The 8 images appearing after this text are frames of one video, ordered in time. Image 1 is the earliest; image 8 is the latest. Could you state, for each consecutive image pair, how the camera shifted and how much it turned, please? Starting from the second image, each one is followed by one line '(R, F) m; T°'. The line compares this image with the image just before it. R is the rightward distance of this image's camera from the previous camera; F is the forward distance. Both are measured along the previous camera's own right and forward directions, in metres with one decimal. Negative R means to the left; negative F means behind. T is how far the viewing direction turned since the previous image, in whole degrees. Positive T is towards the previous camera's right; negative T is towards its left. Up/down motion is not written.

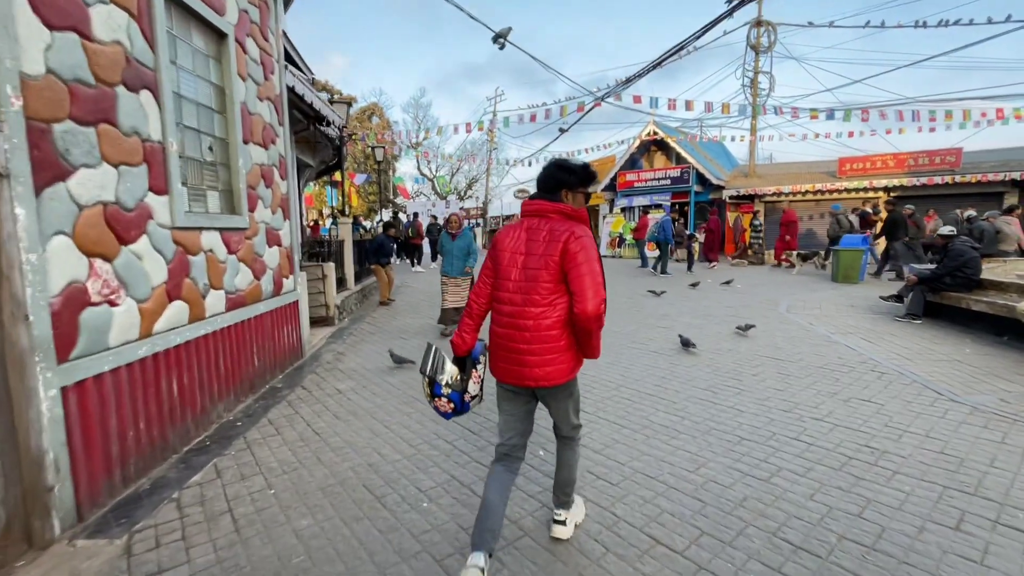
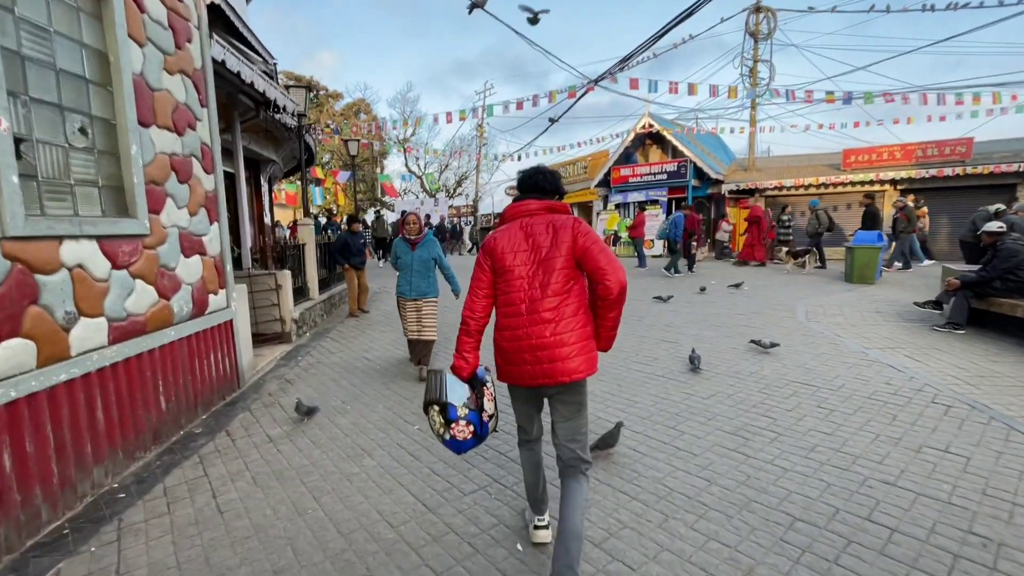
(+0.2, +1.0) m; +1°
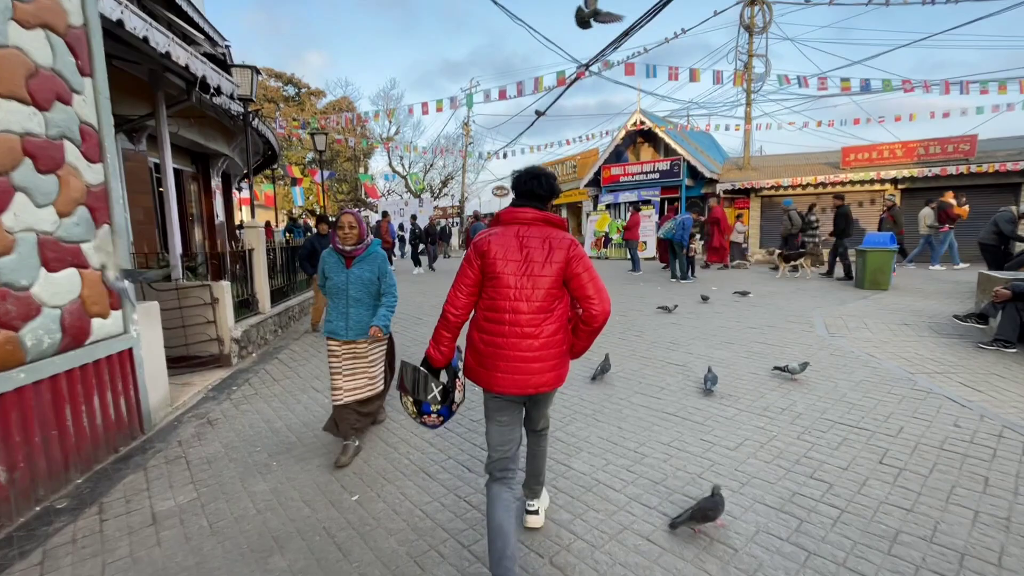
(+0.1, +1.0) m; +1°
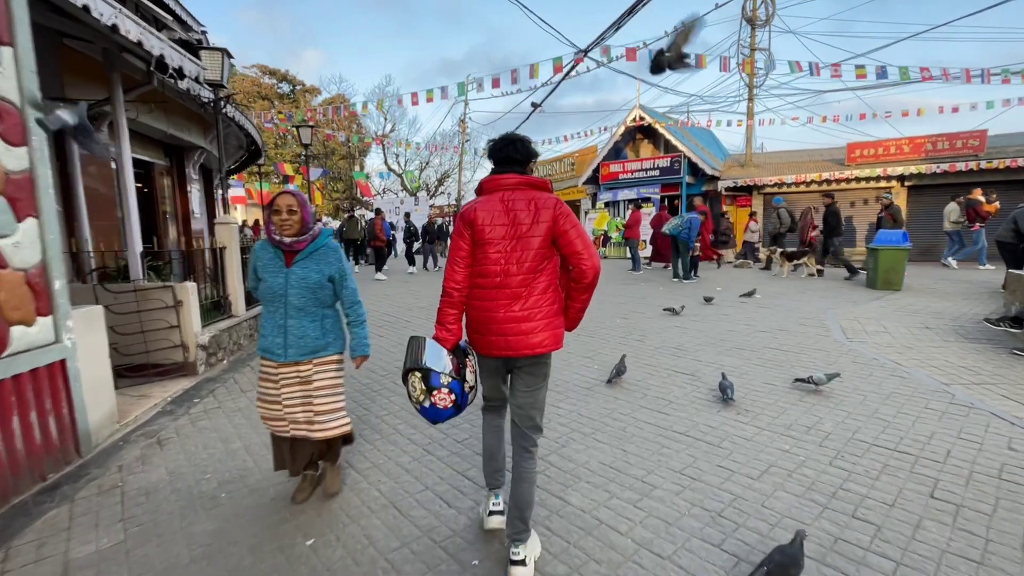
(+0.1, +0.5) m; 0°
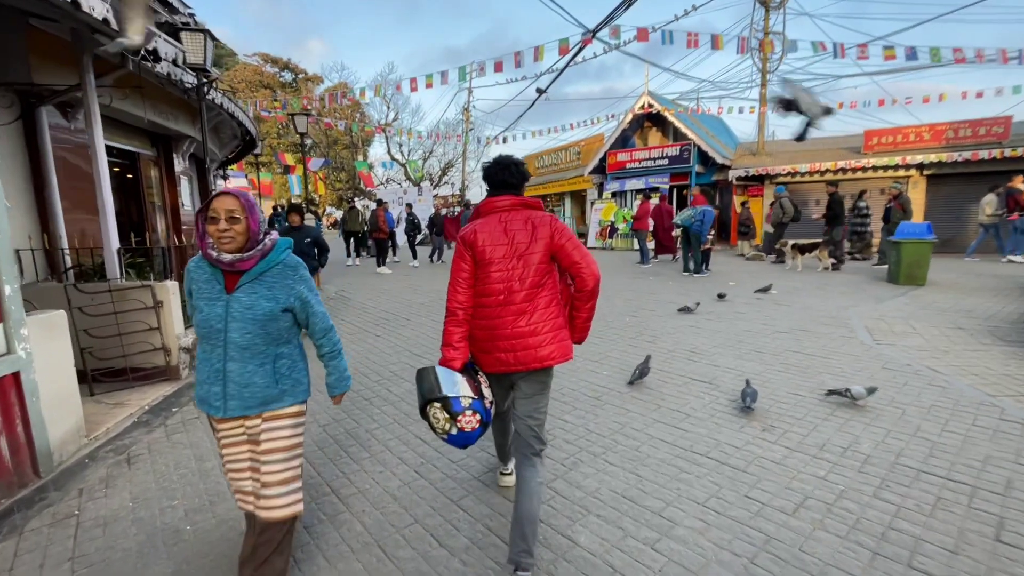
(0.0, +0.4) m; -1°
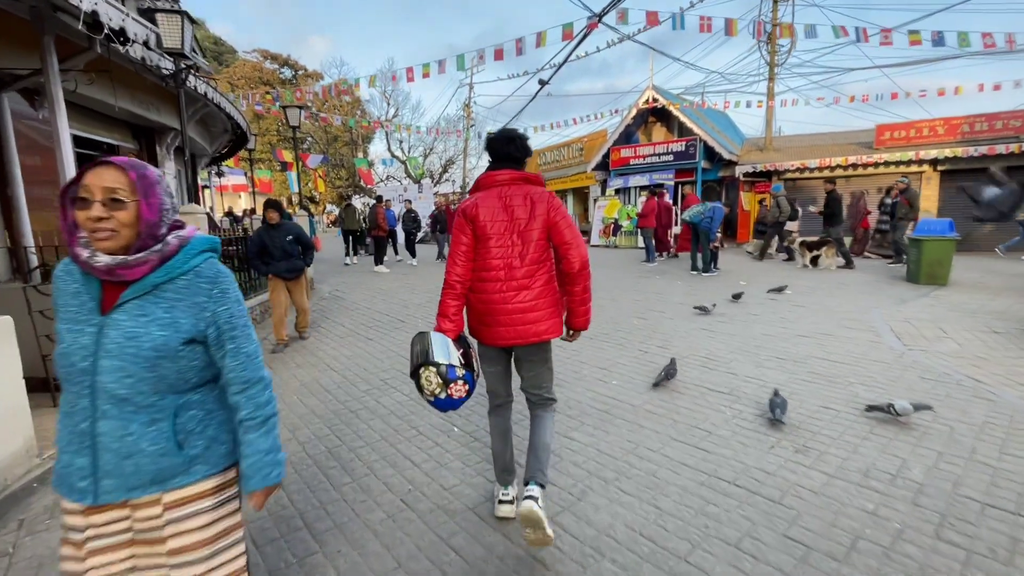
(0.0, +0.4) m; 0°
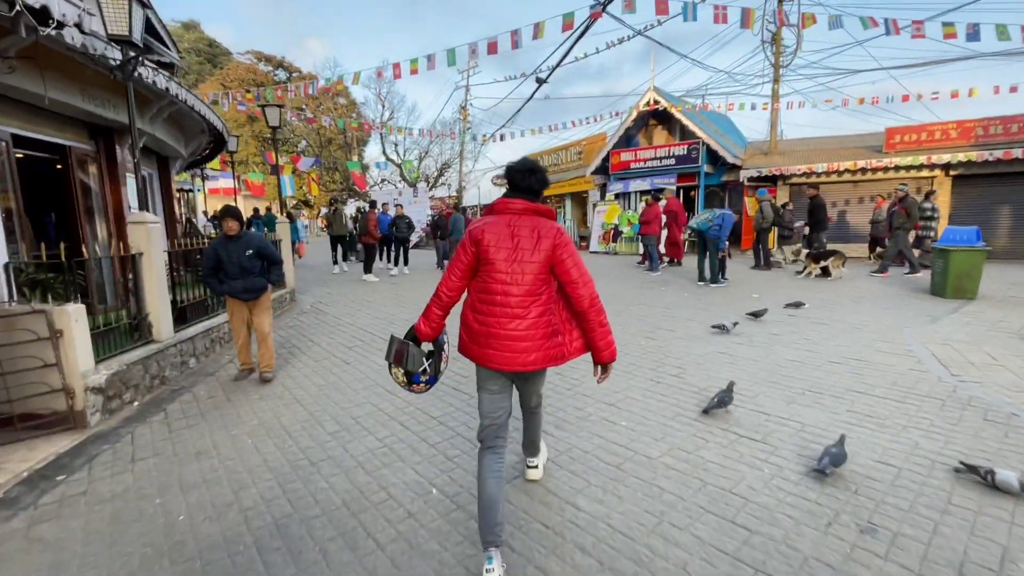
(0.0, +0.6) m; 0°
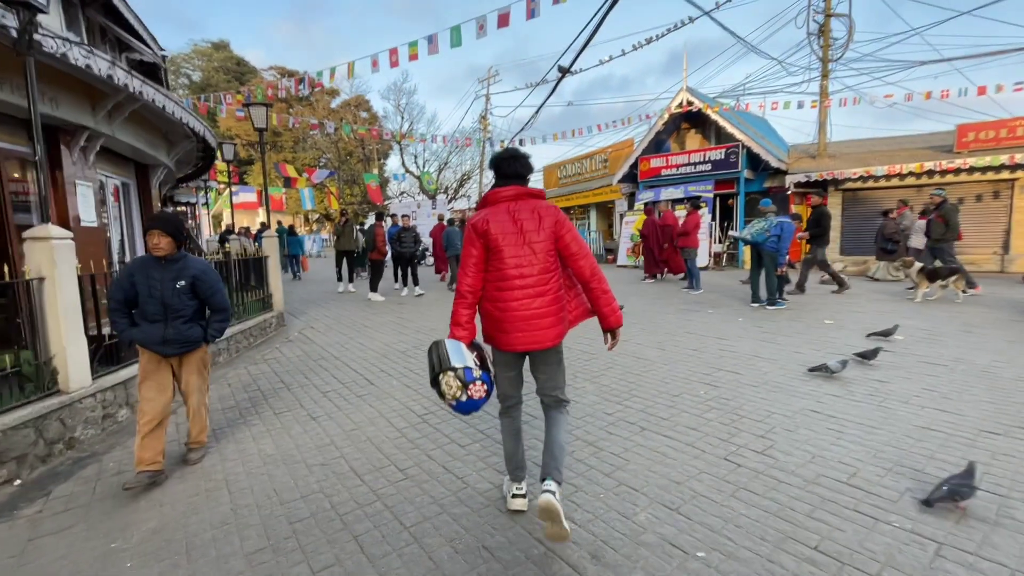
(+0.1, +1.3) m; -3°
